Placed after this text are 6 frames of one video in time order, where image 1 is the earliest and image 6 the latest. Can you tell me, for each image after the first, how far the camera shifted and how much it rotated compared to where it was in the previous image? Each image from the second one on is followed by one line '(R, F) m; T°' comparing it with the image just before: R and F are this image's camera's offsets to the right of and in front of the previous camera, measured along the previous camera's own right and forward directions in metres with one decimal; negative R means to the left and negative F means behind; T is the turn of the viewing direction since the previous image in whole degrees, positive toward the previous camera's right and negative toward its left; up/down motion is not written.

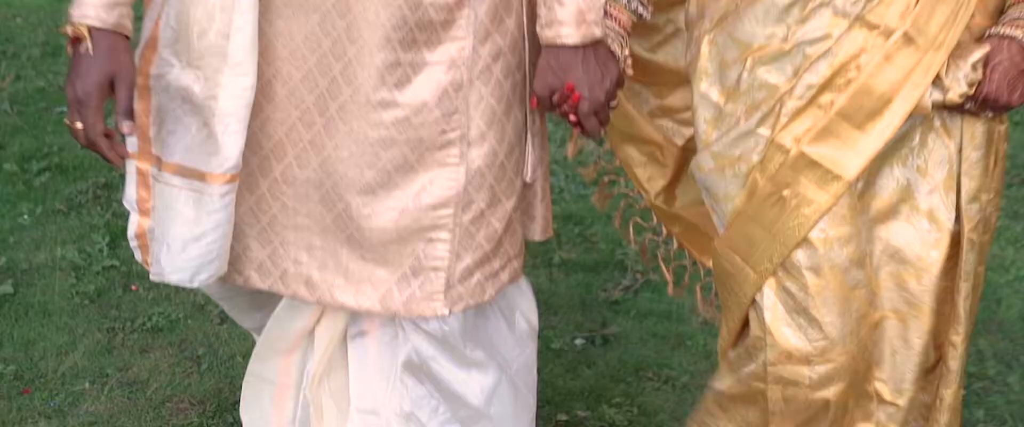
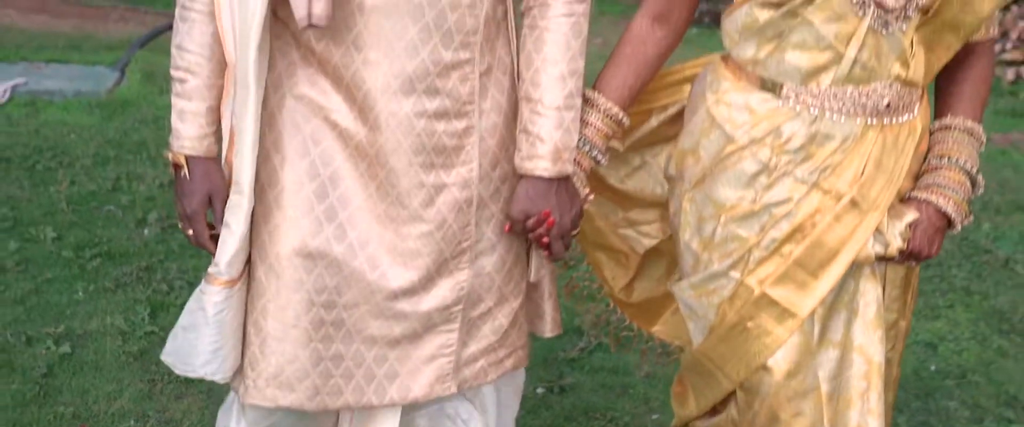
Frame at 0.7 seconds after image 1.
(+0.1, -0.3) m; 0°
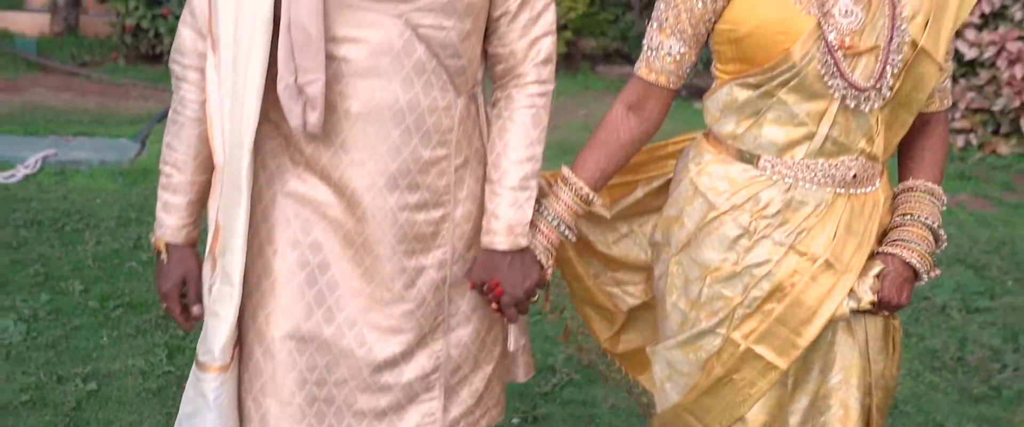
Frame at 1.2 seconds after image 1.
(+0.1, -0.2) m; 0°
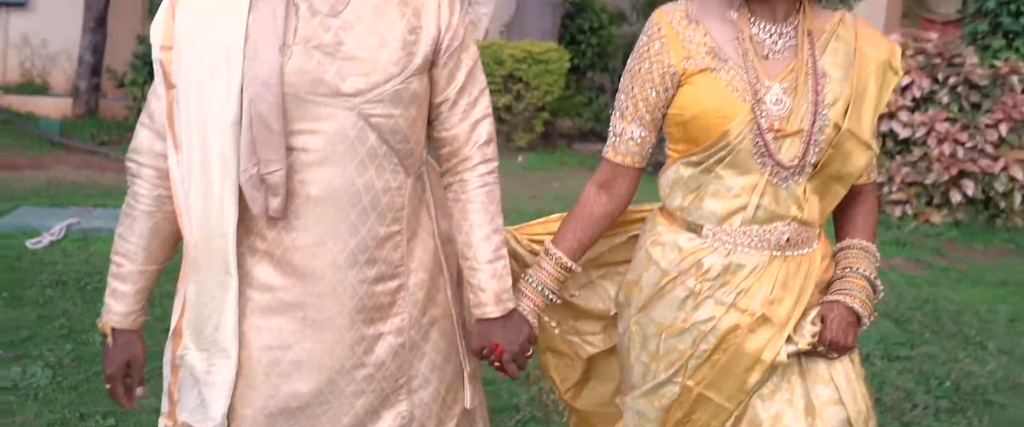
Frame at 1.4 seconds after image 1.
(+0.1, -0.3) m; 0°
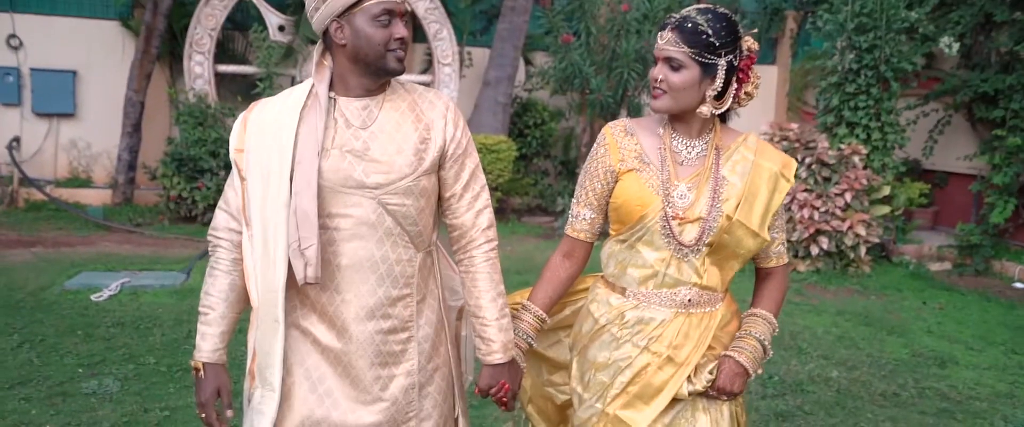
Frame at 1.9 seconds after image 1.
(+0.2, -0.9) m; 0°
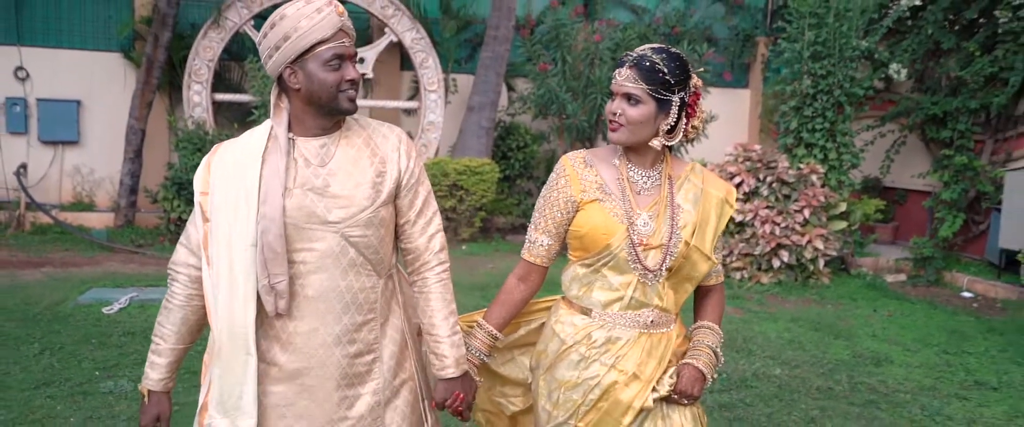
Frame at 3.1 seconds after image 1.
(+0.1, -0.3) m; 0°
